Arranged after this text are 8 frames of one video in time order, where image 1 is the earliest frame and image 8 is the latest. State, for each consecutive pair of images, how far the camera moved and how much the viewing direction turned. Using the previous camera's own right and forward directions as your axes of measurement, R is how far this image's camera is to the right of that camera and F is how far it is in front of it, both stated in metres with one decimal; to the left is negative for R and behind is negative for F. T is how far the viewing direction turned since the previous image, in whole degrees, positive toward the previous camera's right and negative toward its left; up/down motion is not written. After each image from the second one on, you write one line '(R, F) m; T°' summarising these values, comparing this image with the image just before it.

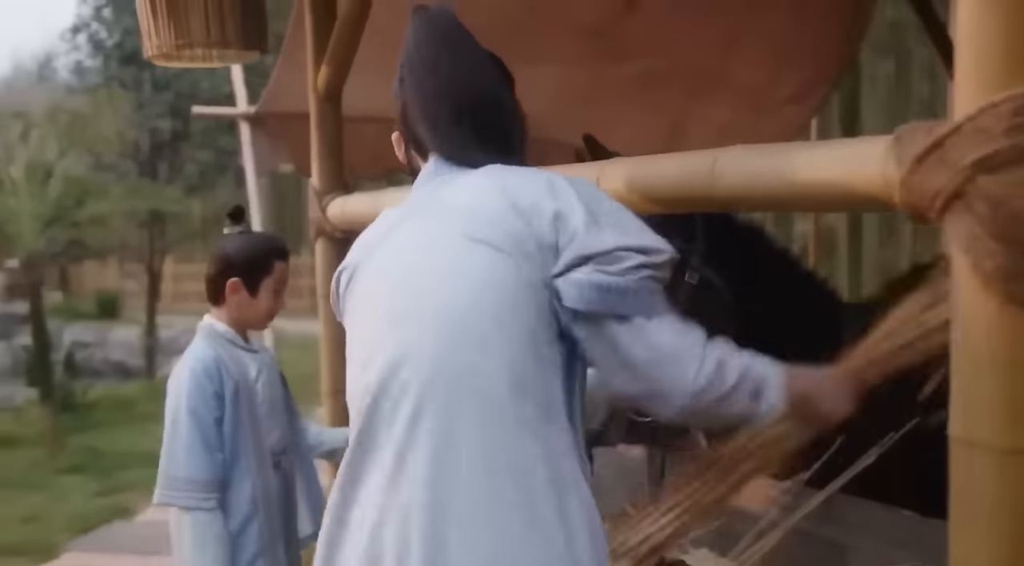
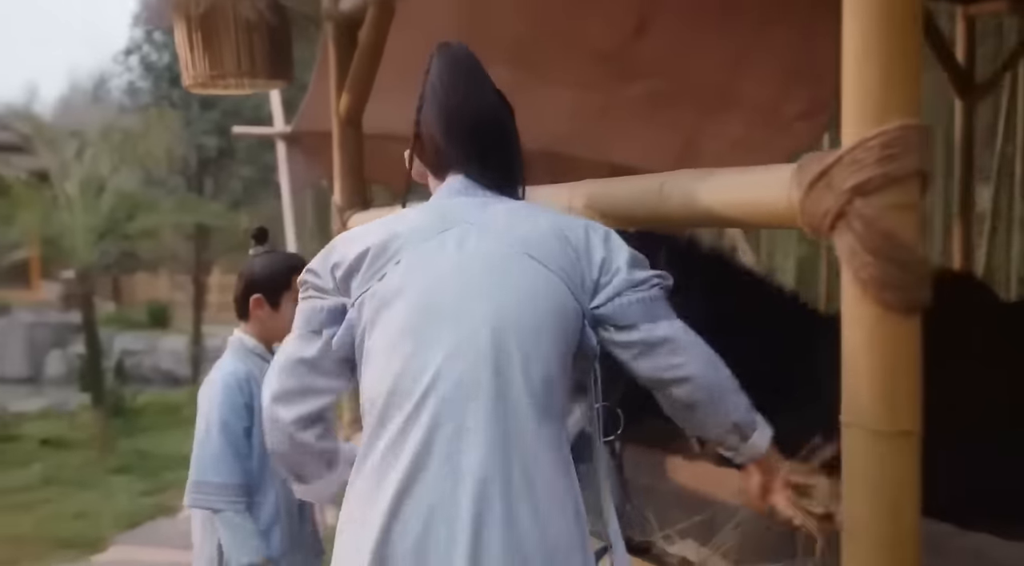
(+0.1, -0.2) m; -2°
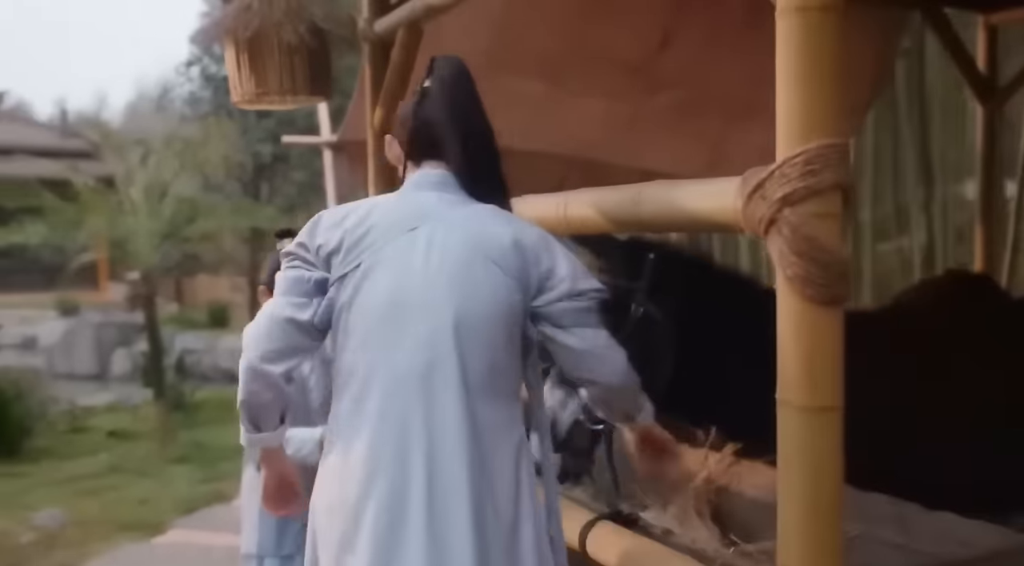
(+0.1, -0.2) m; -3°
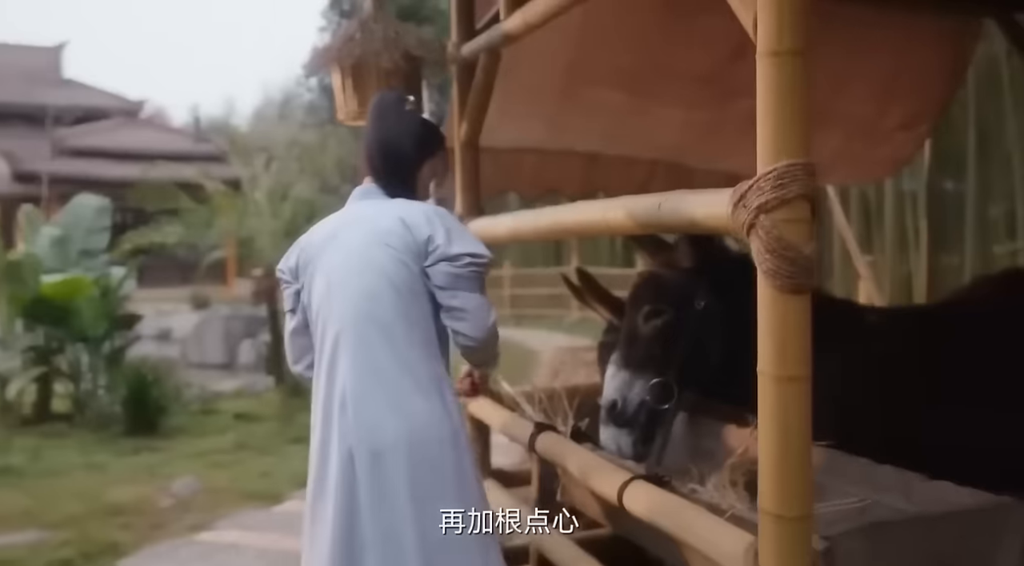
(+0.1, -0.3) m; -6°
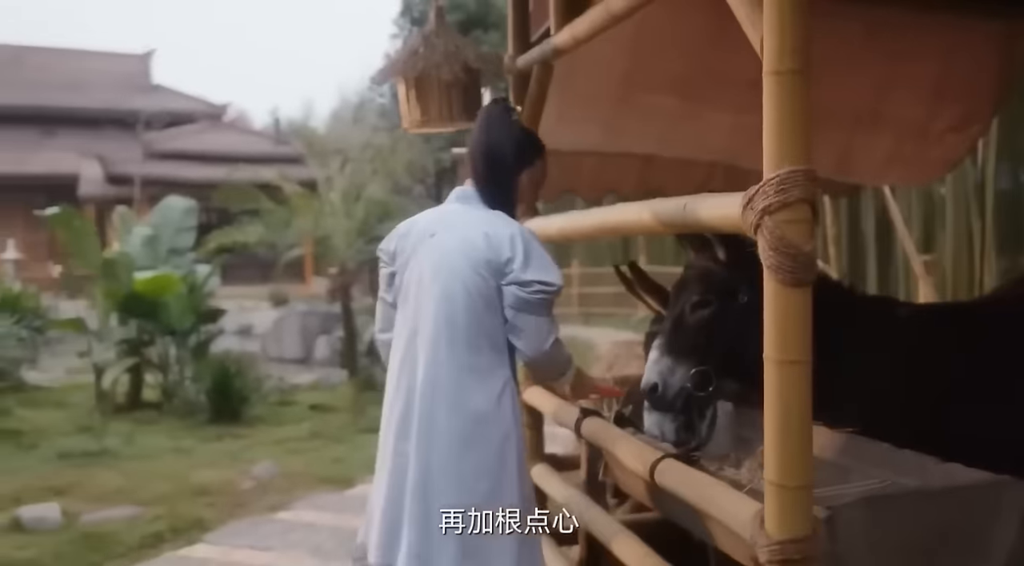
(+0.1, -0.2) m; -4°
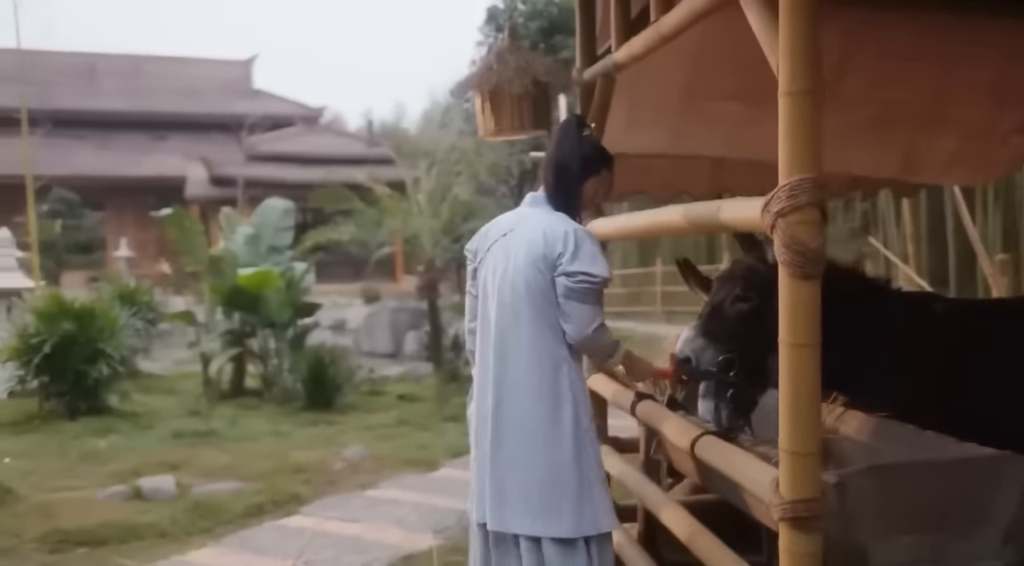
(+0.1, -0.3) m; -4°
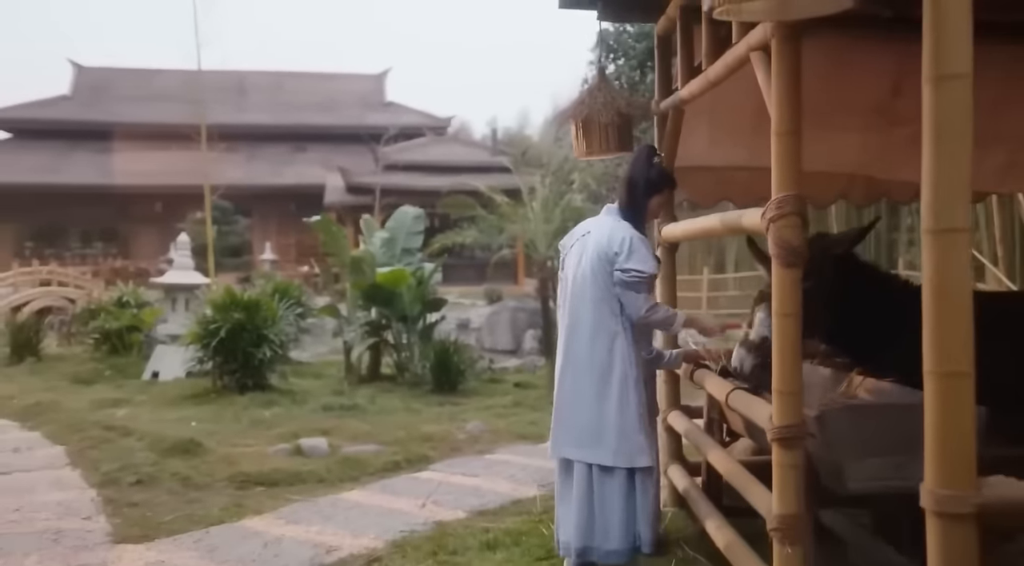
(+0.1, -0.8) m; -6°
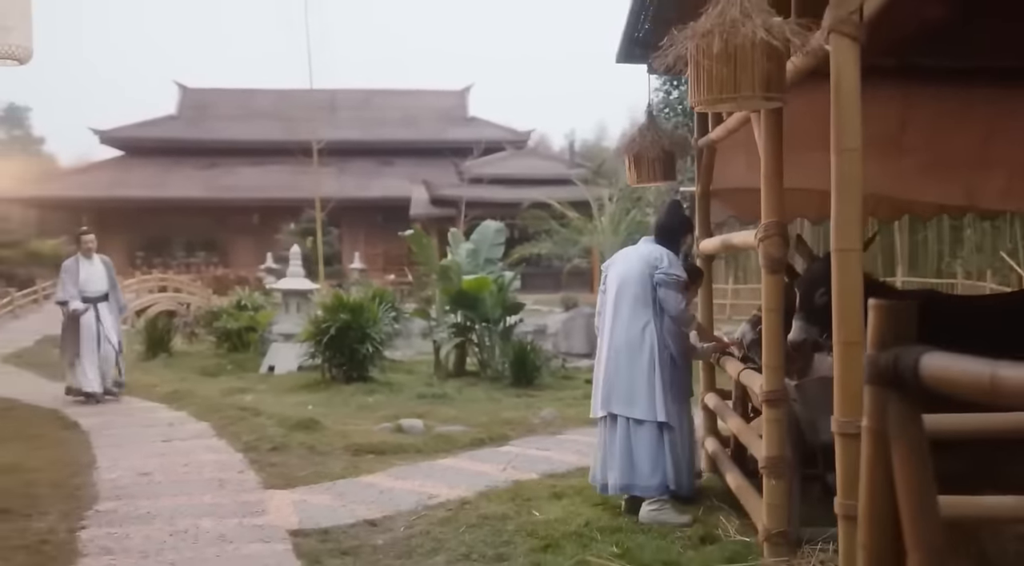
(+0.1, -1.0) m; -4°
